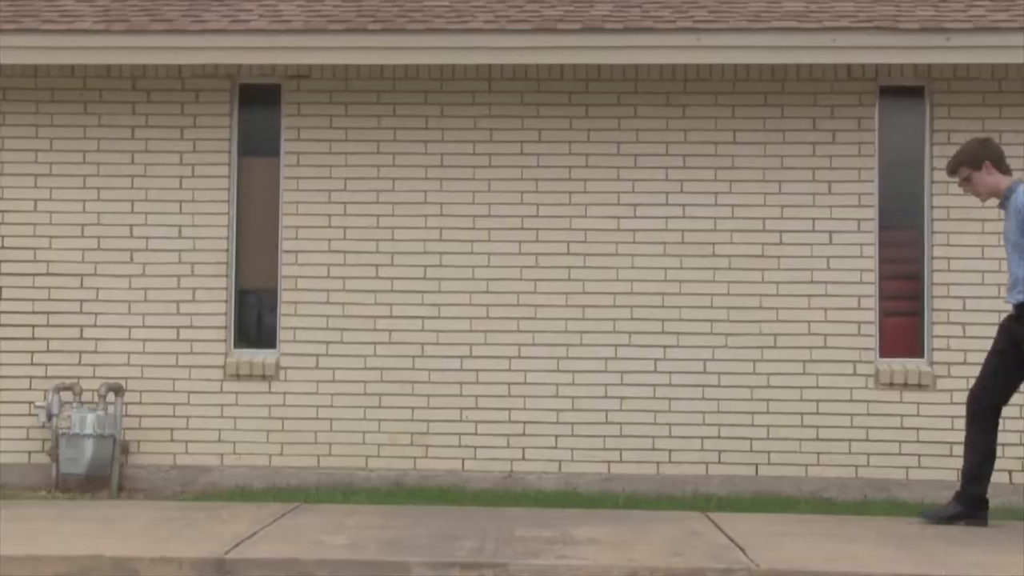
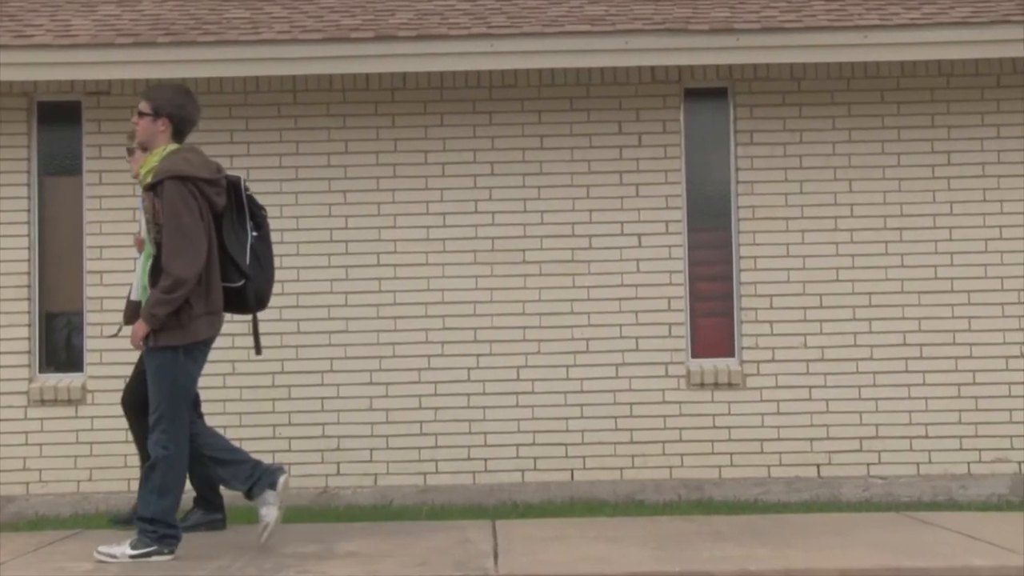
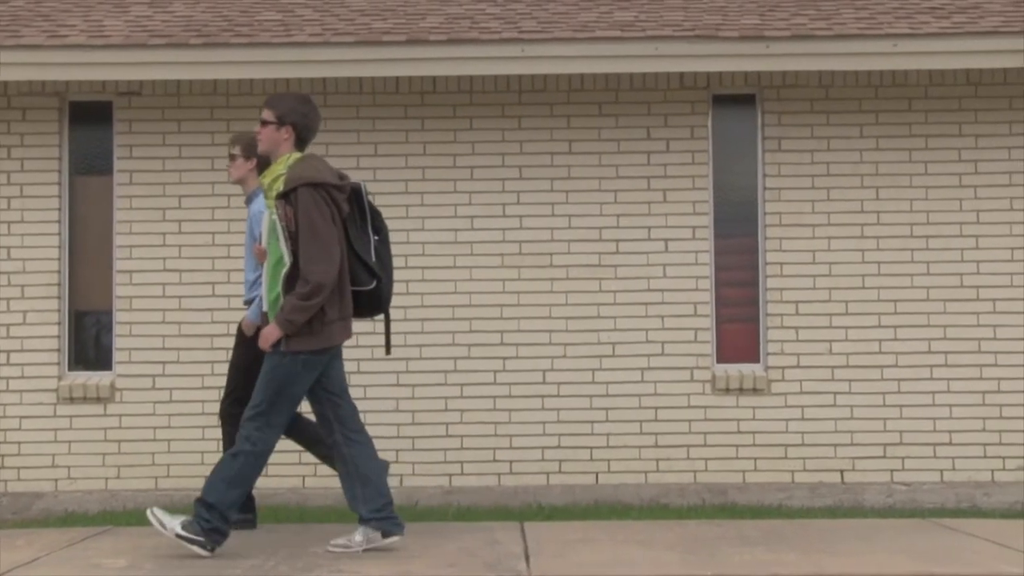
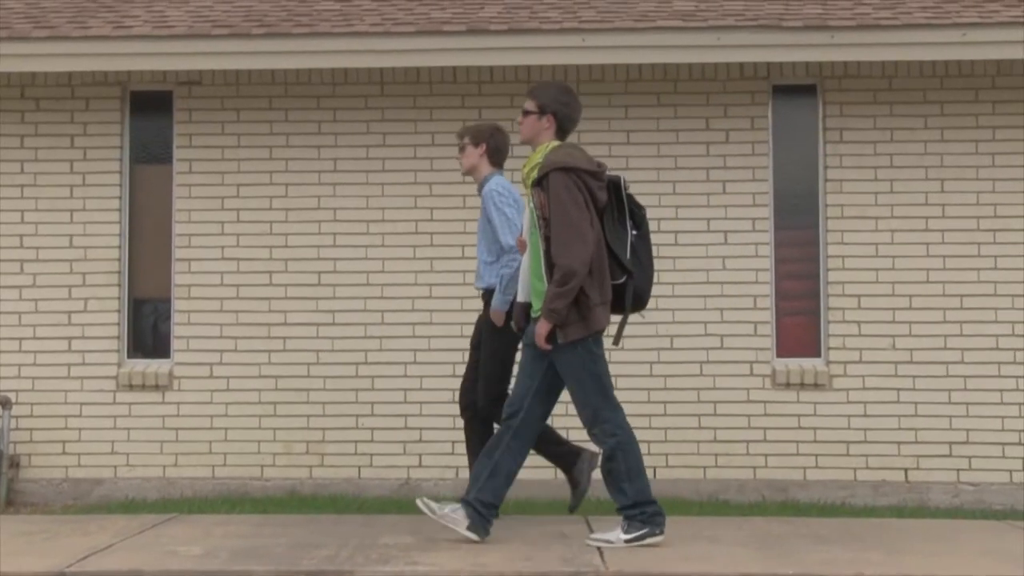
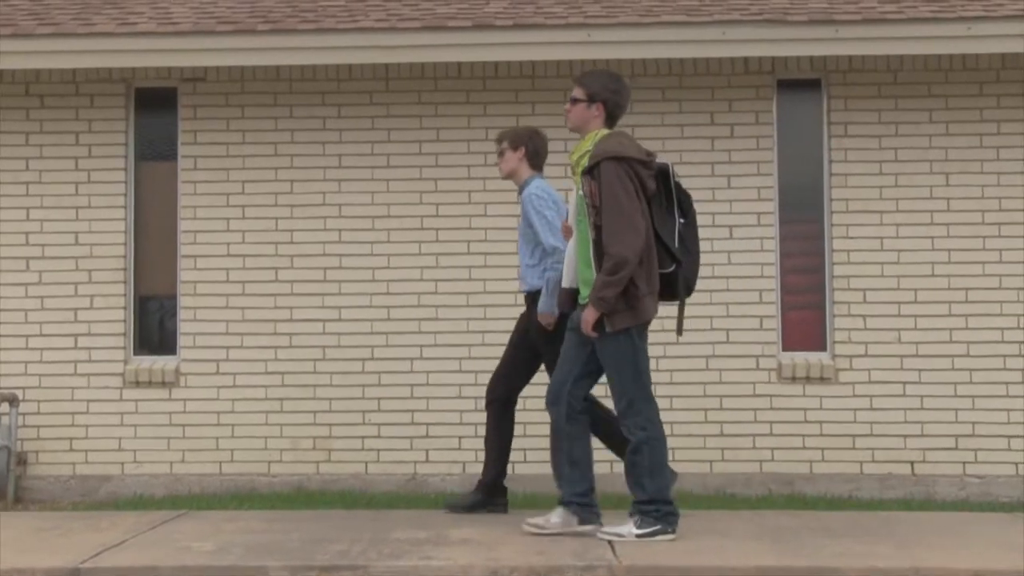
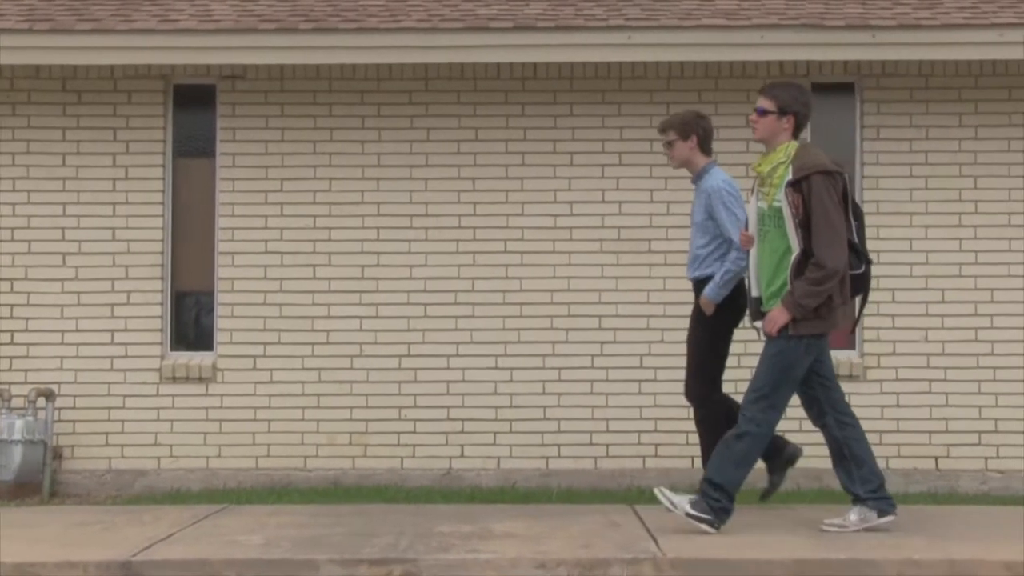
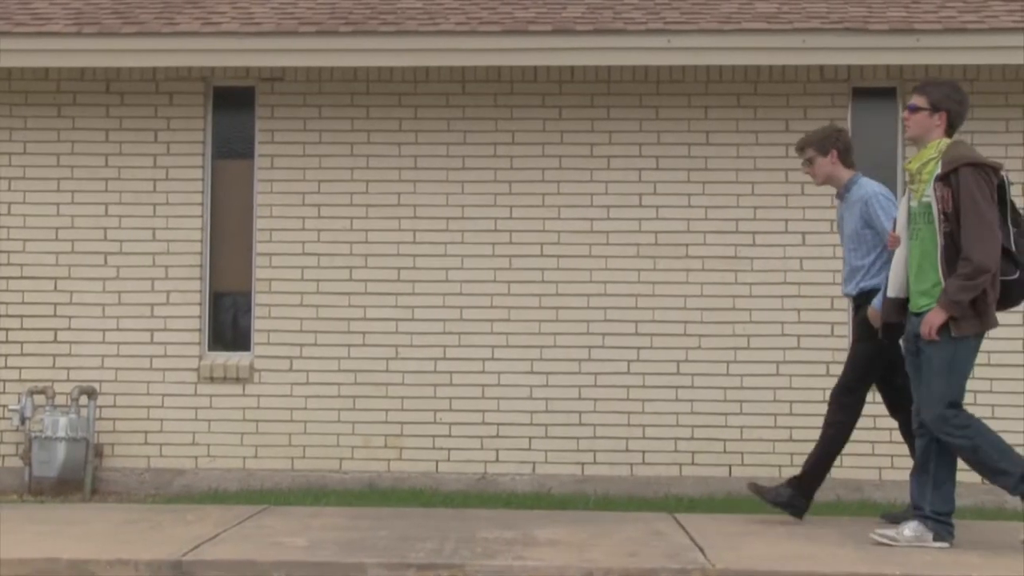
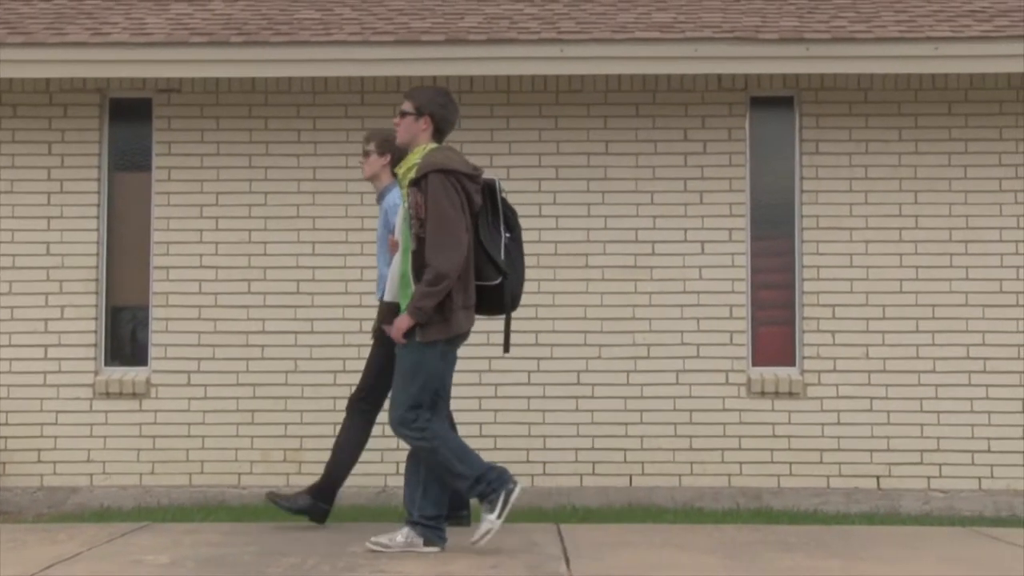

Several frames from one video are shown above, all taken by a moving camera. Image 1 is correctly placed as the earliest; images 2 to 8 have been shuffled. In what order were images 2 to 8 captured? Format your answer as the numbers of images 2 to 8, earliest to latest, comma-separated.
7, 6, 5, 4, 8, 3, 2
